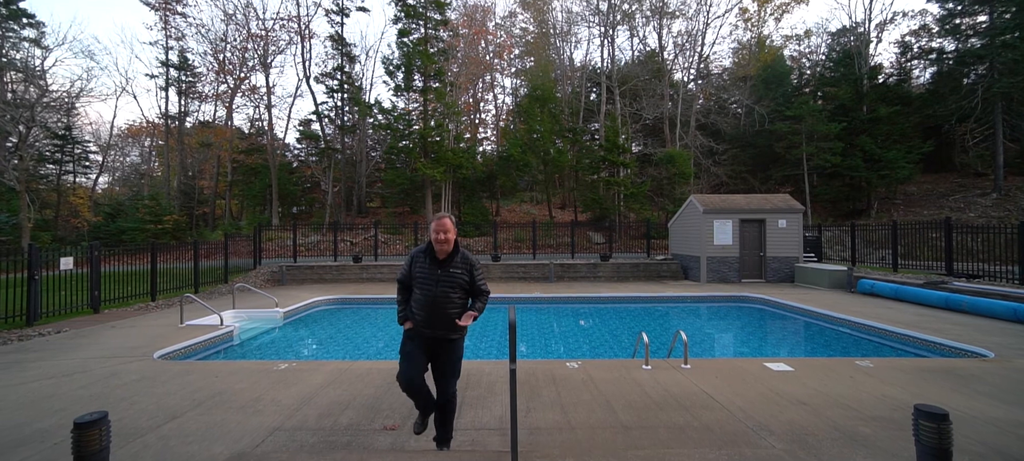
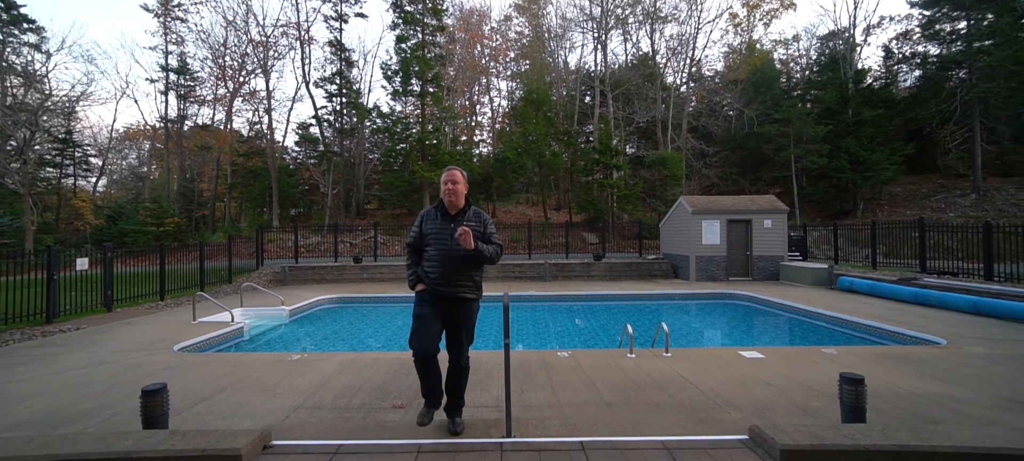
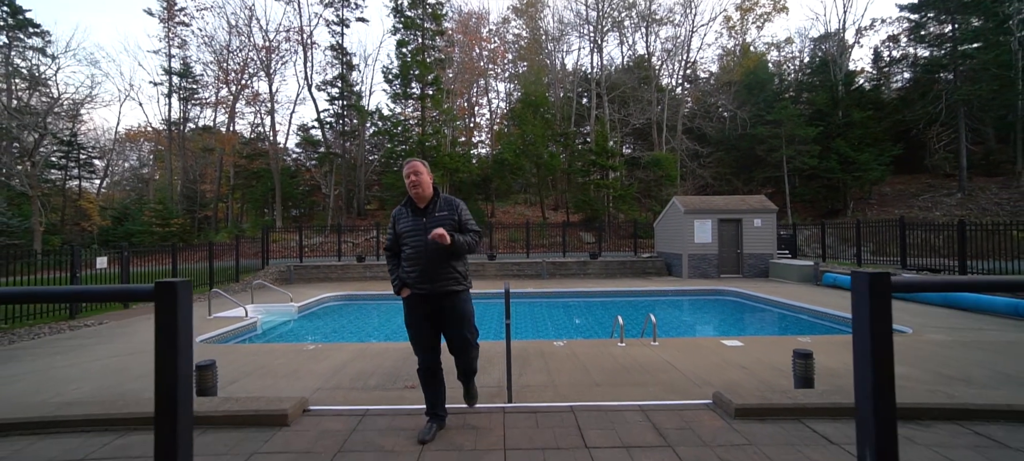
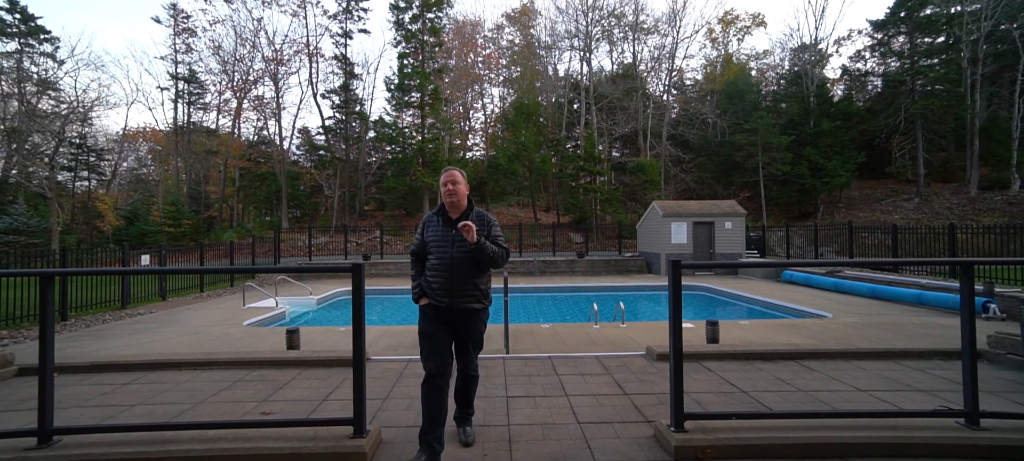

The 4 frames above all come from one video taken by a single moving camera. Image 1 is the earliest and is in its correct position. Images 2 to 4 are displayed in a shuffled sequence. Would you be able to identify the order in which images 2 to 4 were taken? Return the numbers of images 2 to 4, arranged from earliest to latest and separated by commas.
2, 3, 4
